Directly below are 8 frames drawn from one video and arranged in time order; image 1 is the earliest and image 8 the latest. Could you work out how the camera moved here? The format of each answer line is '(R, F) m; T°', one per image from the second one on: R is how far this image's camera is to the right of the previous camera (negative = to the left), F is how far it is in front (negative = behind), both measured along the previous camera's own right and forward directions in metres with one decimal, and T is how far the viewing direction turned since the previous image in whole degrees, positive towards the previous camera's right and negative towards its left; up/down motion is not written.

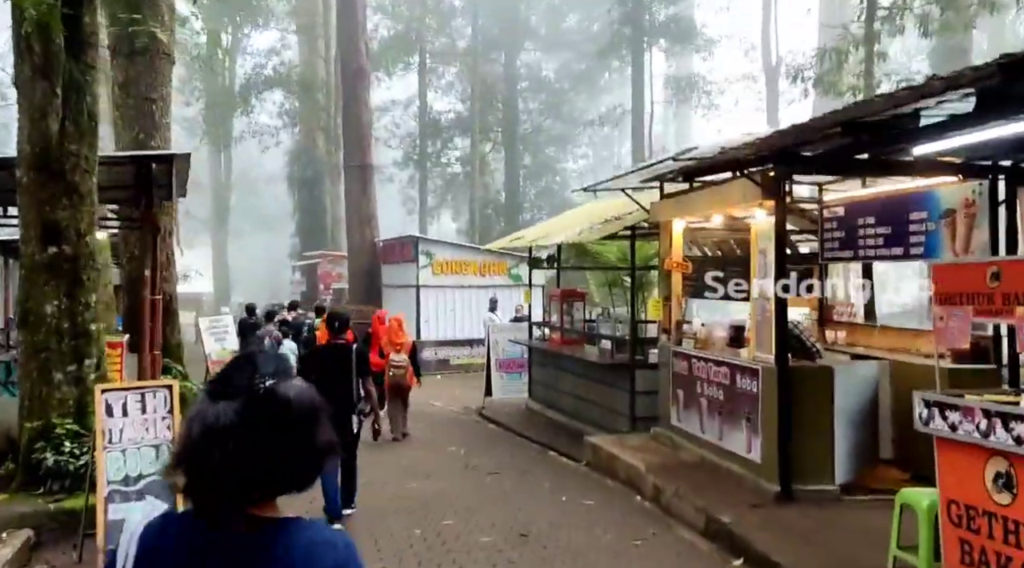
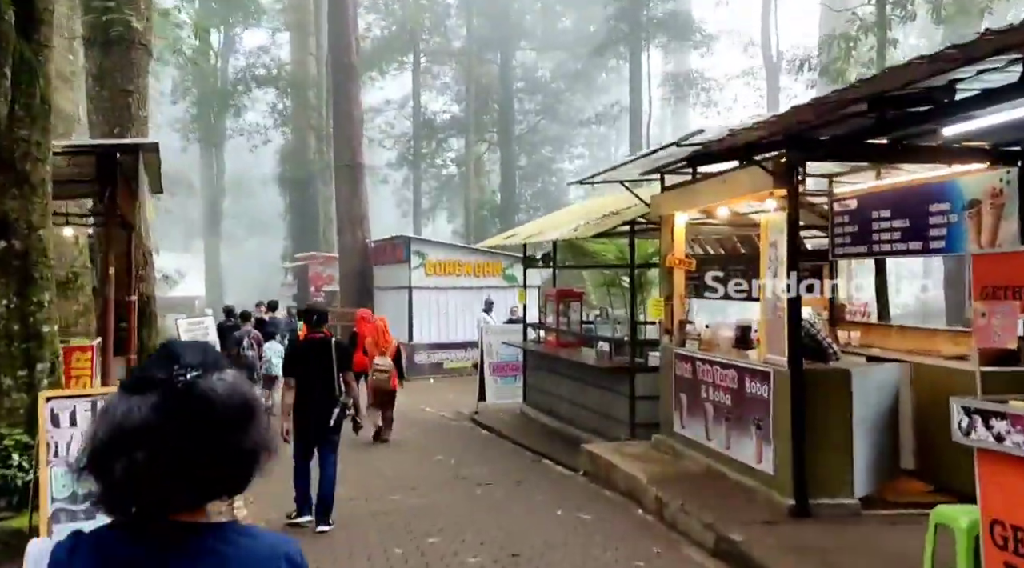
(0.0, +0.6) m; 0°
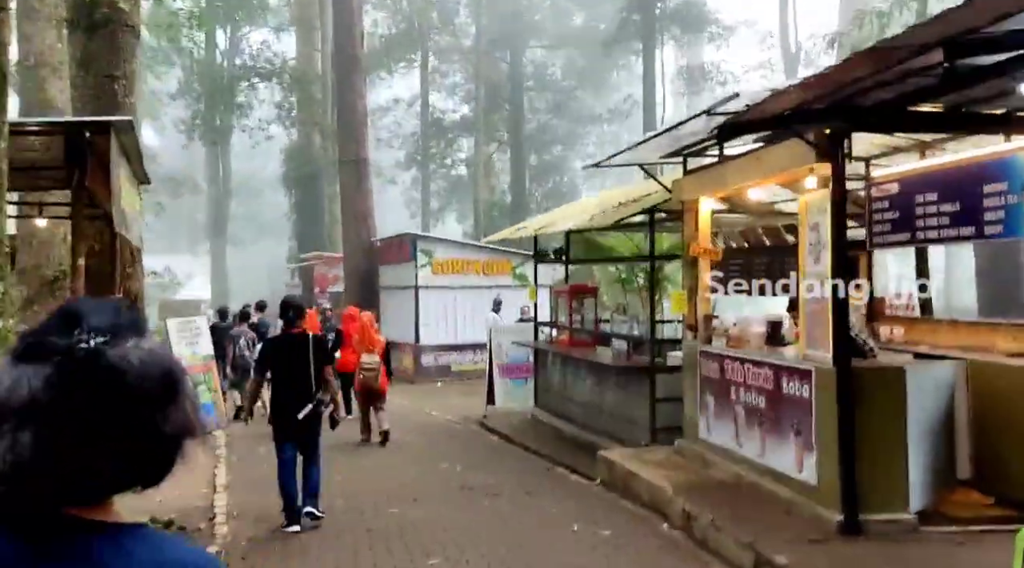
(0.0, +0.7) m; -1°
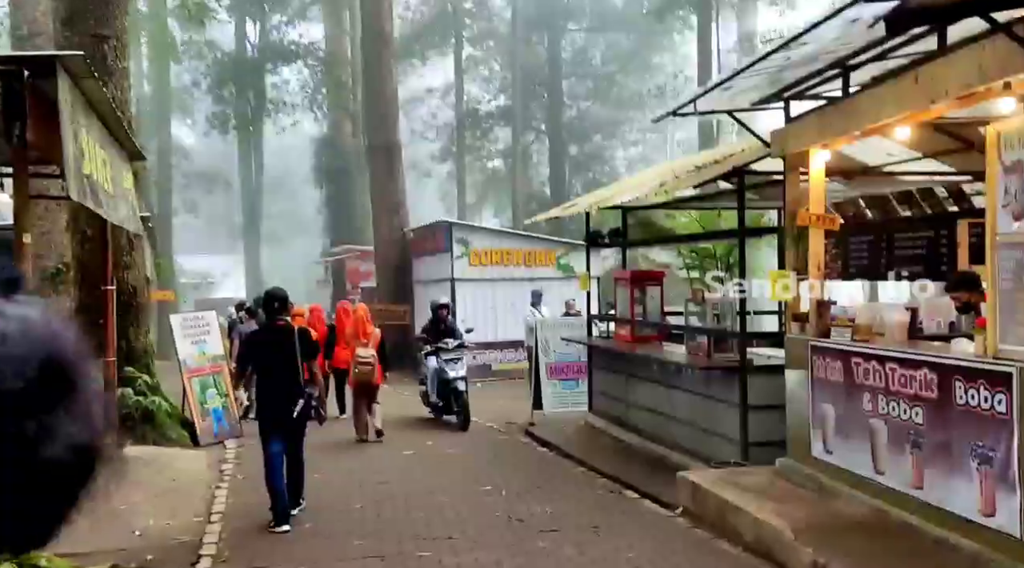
(-0.1, +1.7) m; -2°
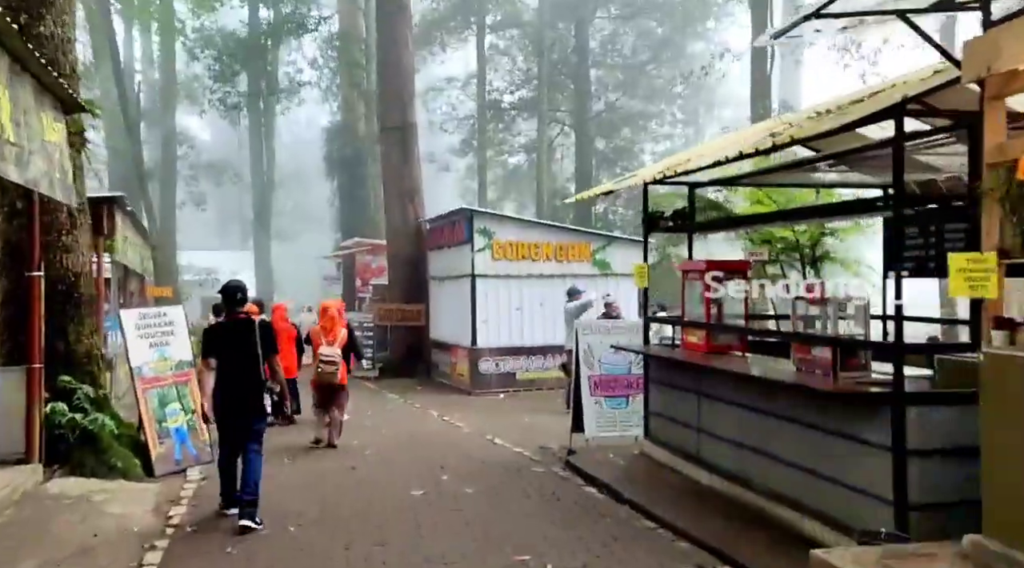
(-0.2, +2.3) m; -1°
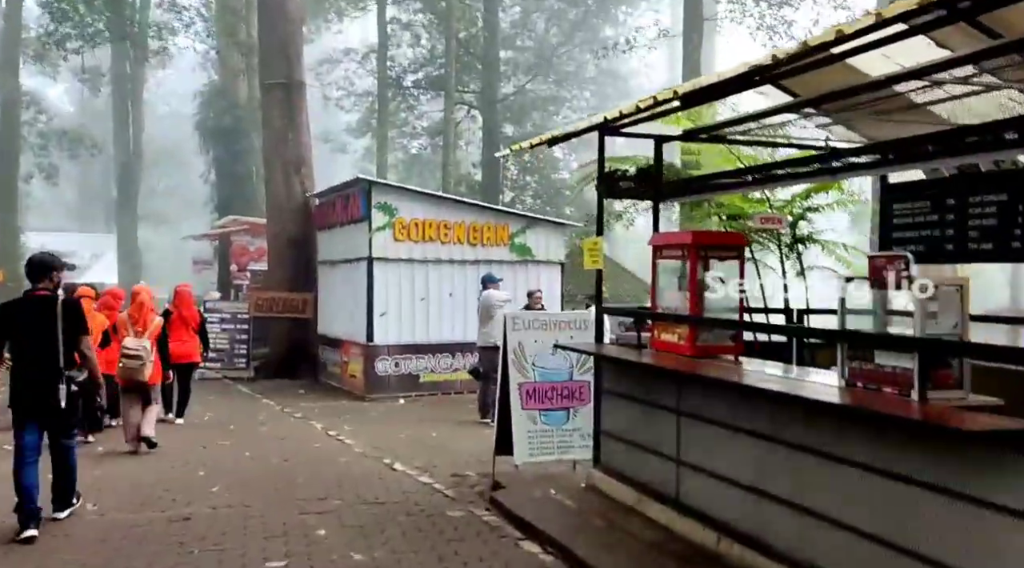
(-0.1, +2.4) m; +6°
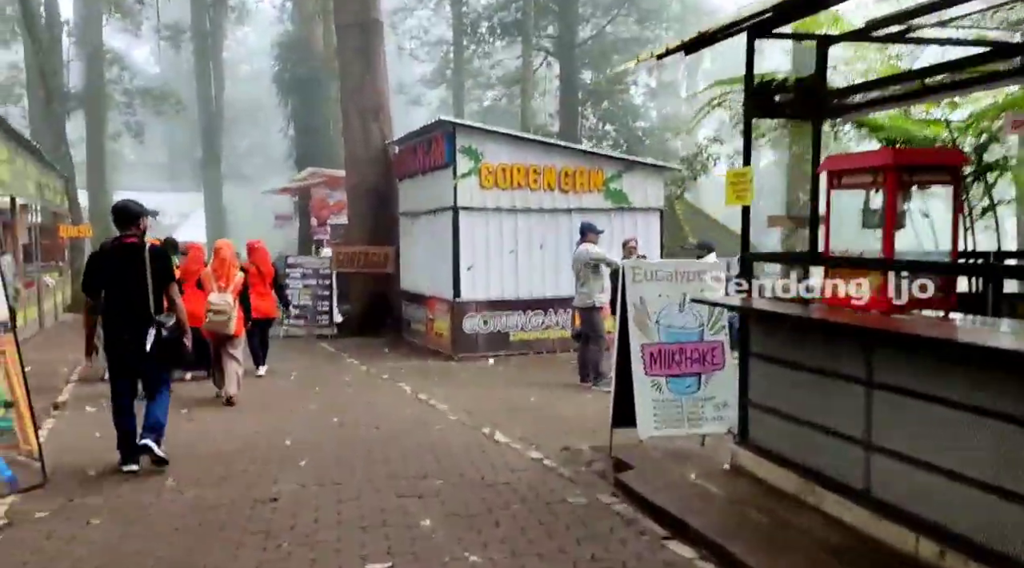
(-0.3, +1.1) m; -4°
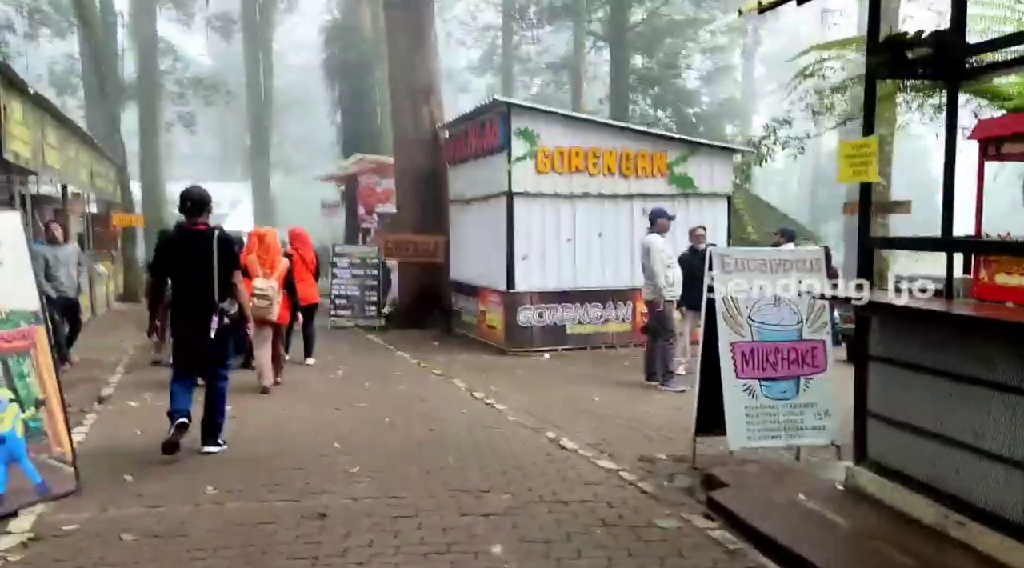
(-0.2, +0.7) m; -3°
